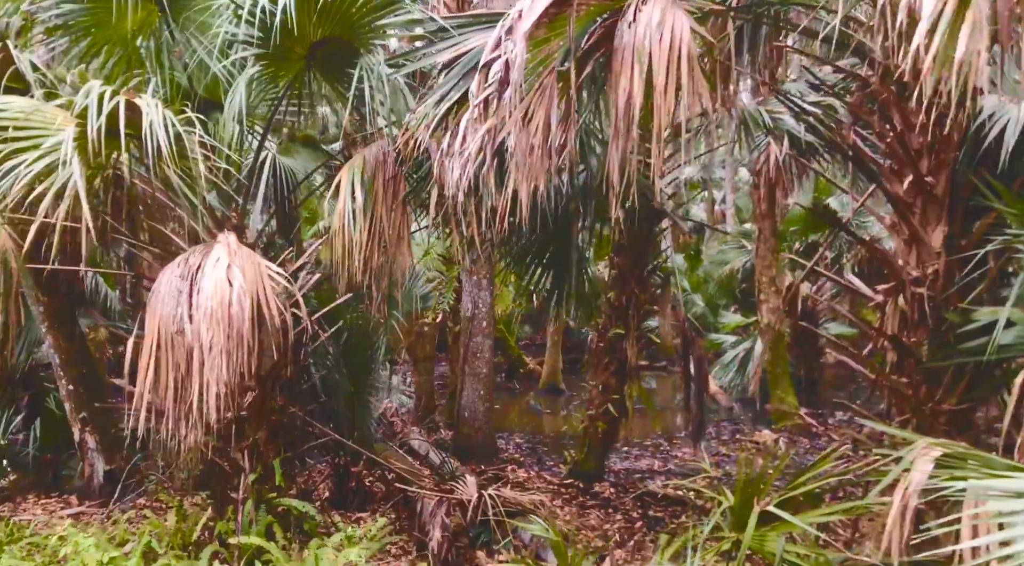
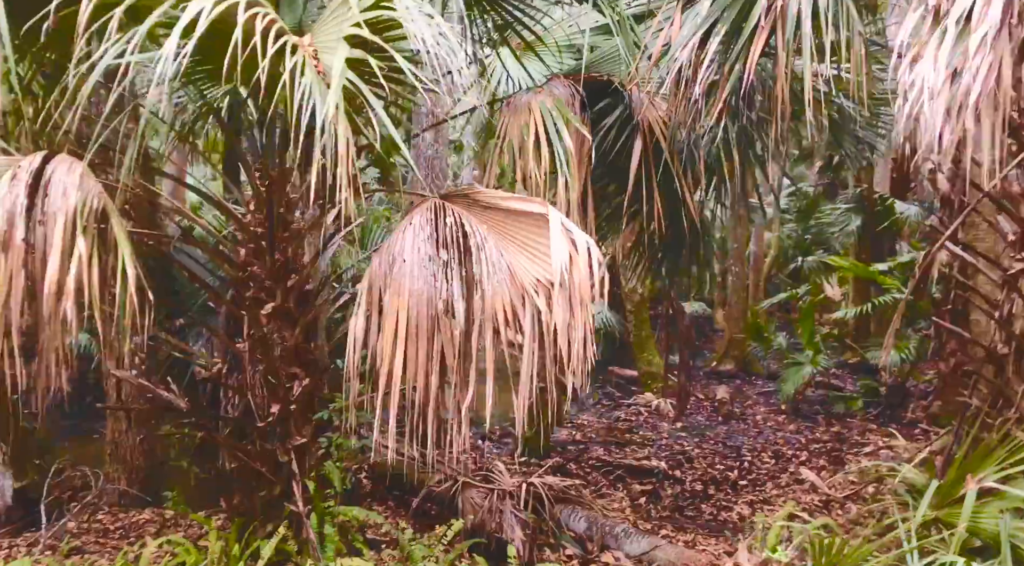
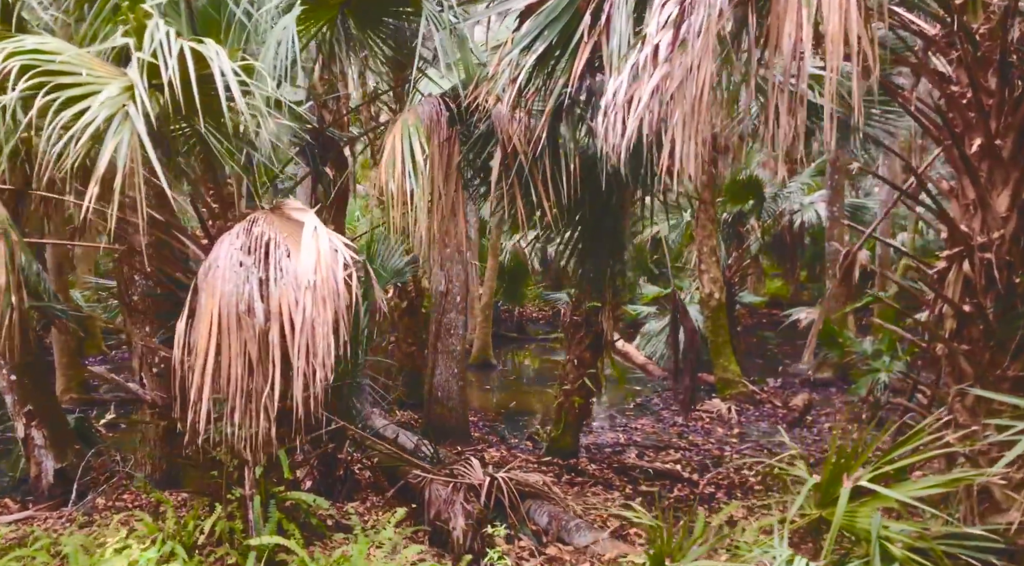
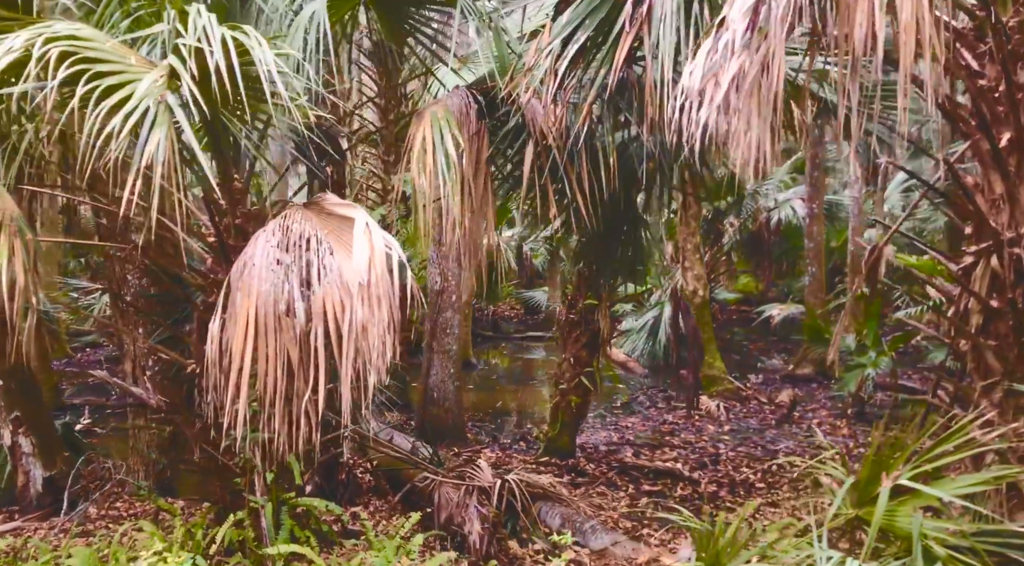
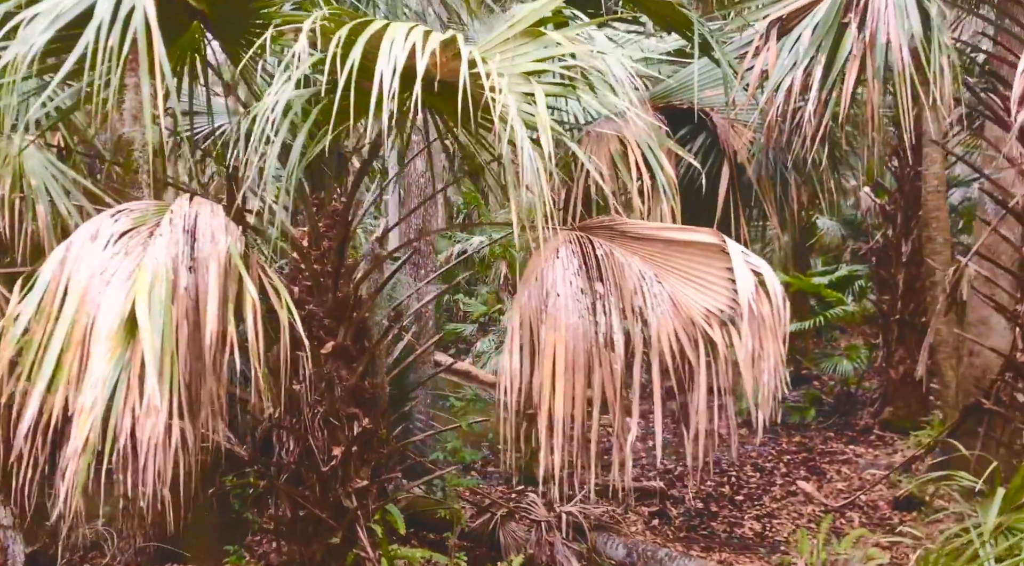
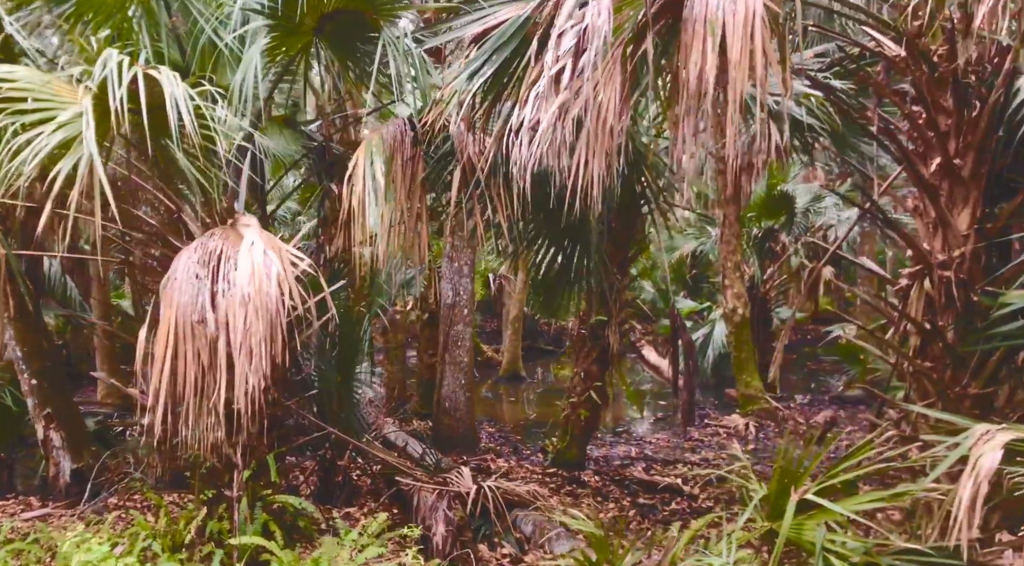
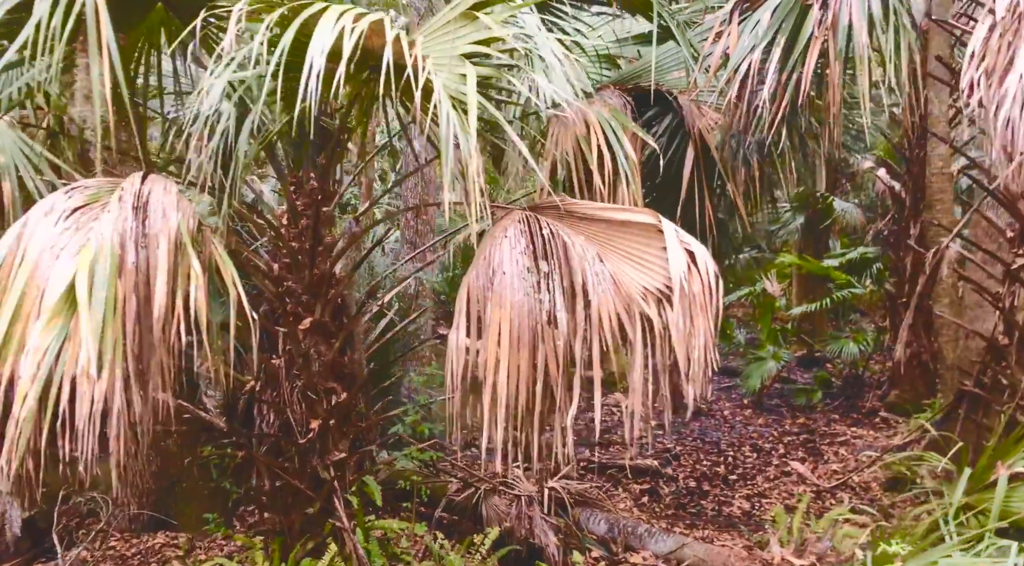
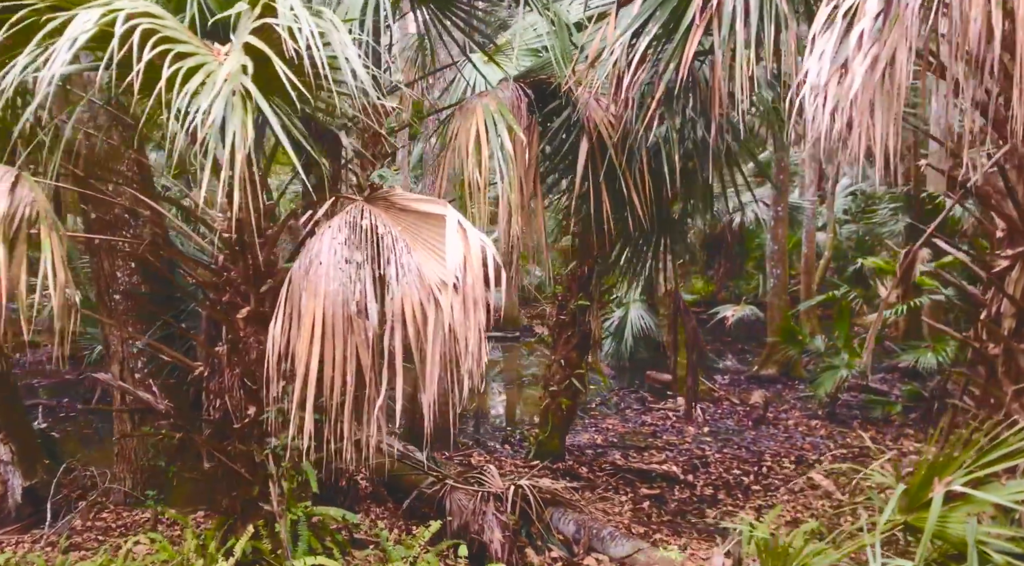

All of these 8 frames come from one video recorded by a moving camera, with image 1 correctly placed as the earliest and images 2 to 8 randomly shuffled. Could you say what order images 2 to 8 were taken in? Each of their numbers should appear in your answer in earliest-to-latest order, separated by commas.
6, 3, 4, 8, 2, 7, 5
